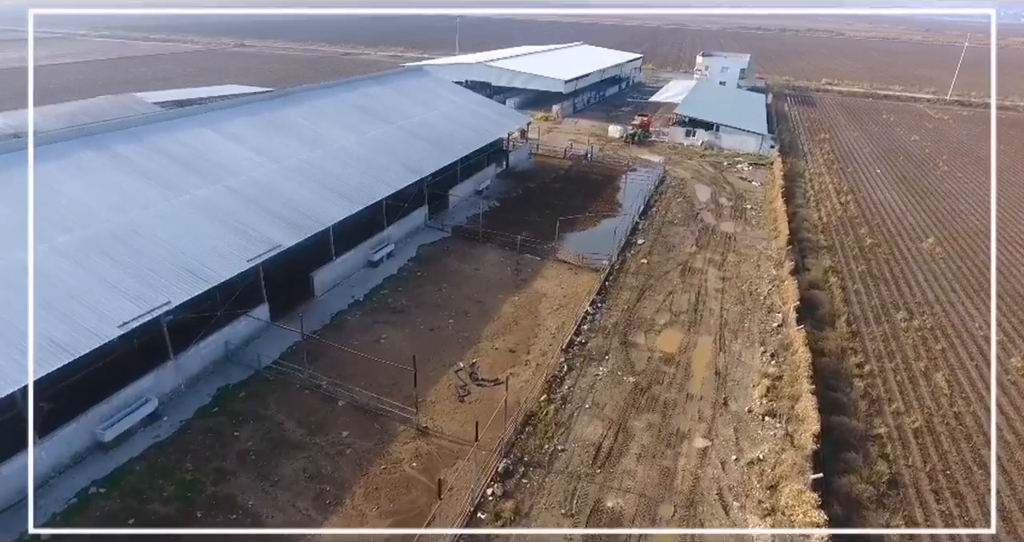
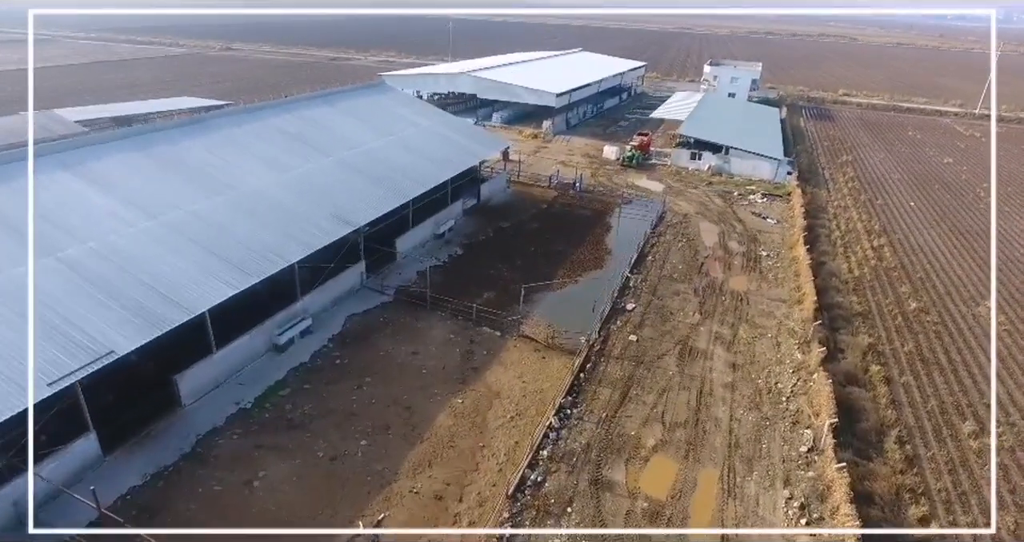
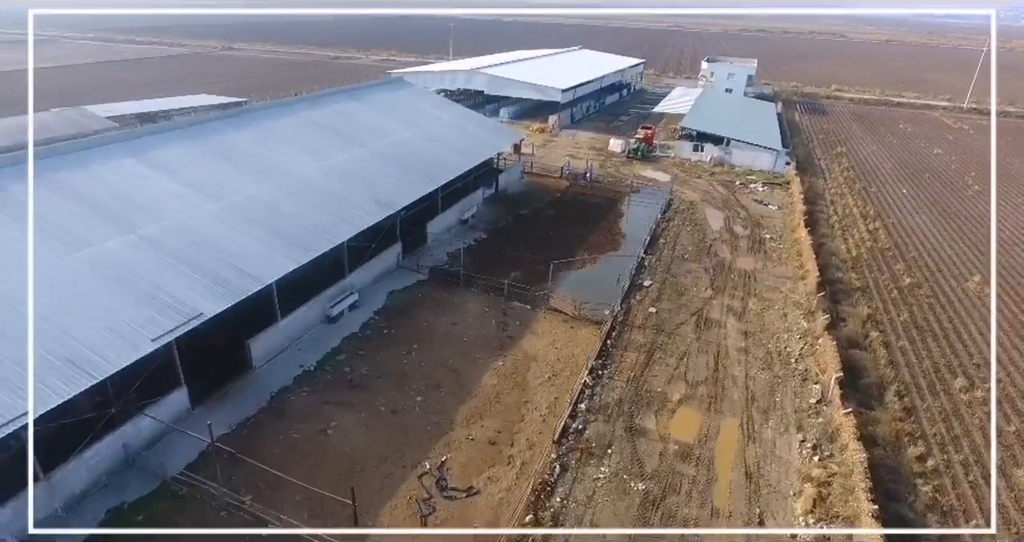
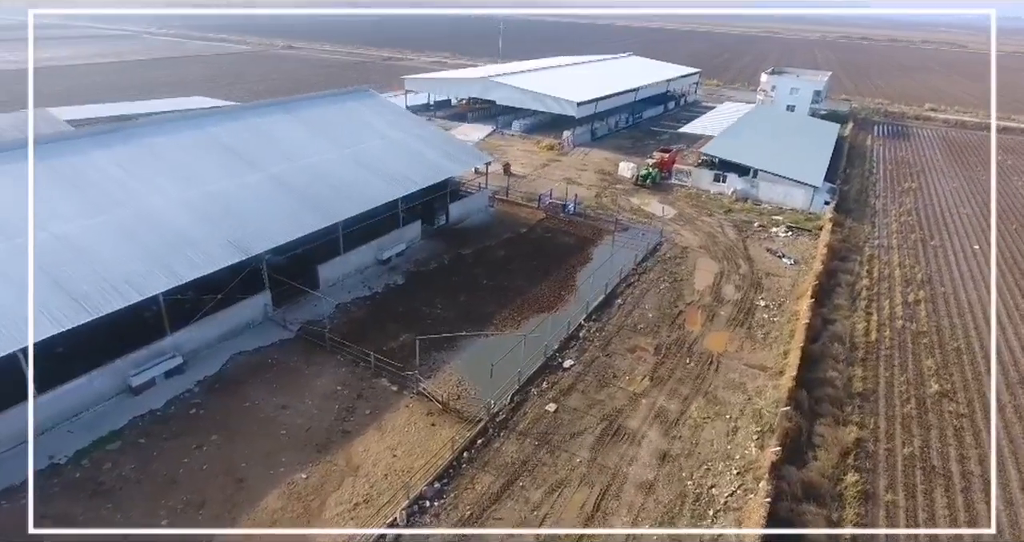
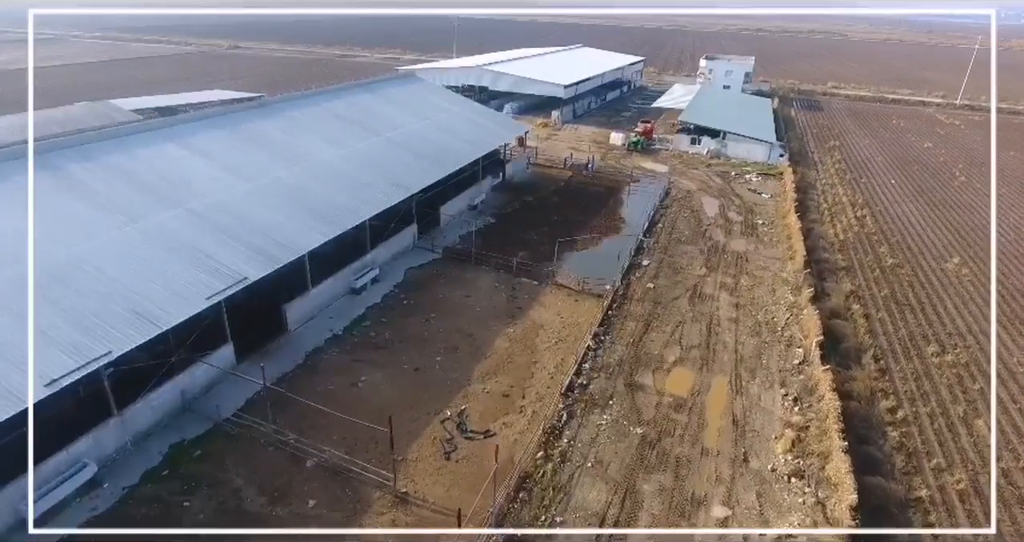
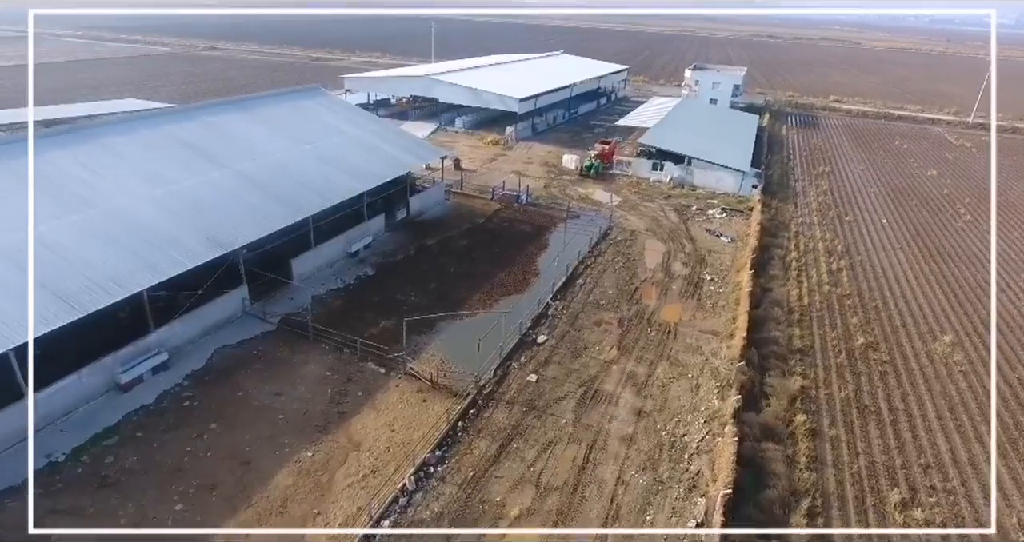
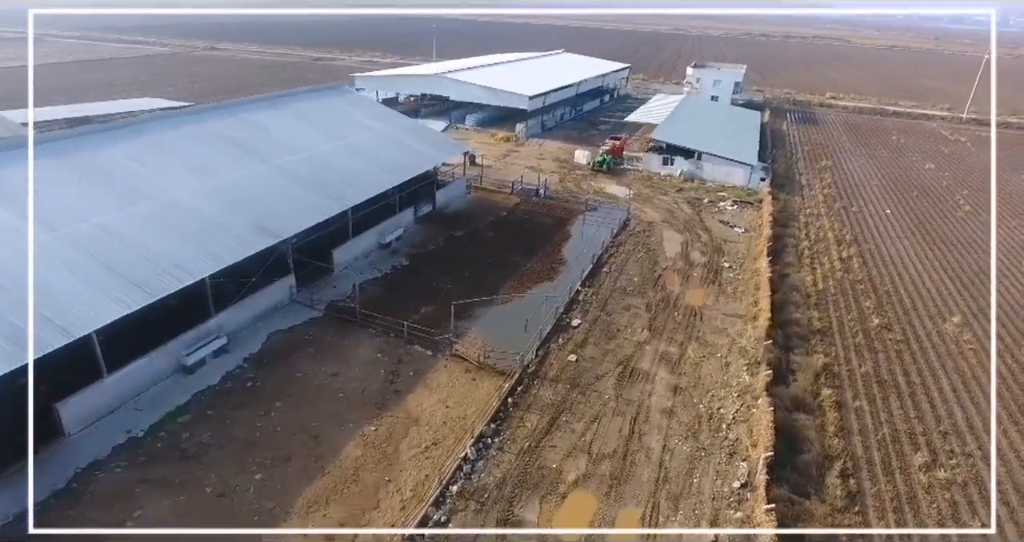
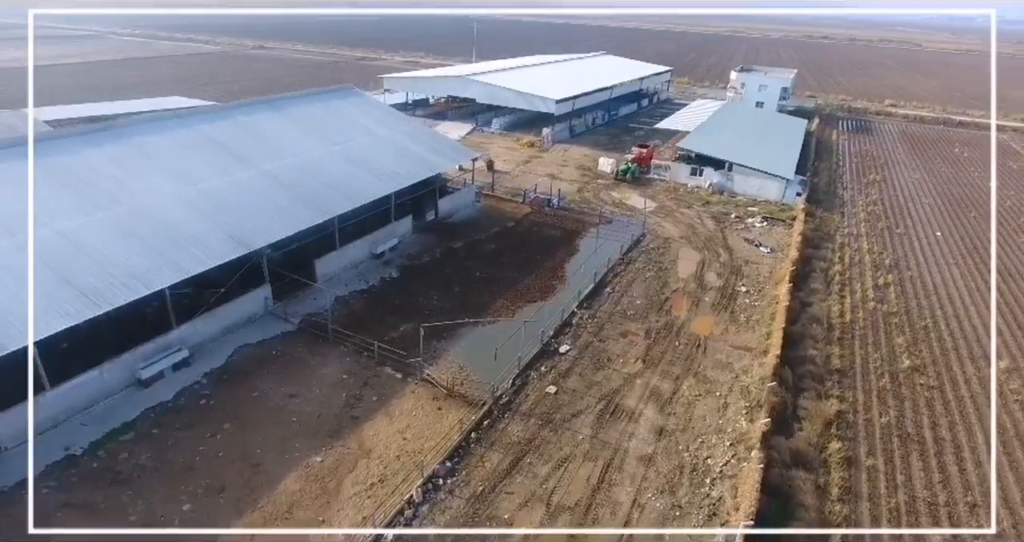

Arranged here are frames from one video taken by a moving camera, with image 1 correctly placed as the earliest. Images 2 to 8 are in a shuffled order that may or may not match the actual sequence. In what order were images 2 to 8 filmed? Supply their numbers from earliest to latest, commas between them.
5, 3, 2, 7, 6, 8, 4
